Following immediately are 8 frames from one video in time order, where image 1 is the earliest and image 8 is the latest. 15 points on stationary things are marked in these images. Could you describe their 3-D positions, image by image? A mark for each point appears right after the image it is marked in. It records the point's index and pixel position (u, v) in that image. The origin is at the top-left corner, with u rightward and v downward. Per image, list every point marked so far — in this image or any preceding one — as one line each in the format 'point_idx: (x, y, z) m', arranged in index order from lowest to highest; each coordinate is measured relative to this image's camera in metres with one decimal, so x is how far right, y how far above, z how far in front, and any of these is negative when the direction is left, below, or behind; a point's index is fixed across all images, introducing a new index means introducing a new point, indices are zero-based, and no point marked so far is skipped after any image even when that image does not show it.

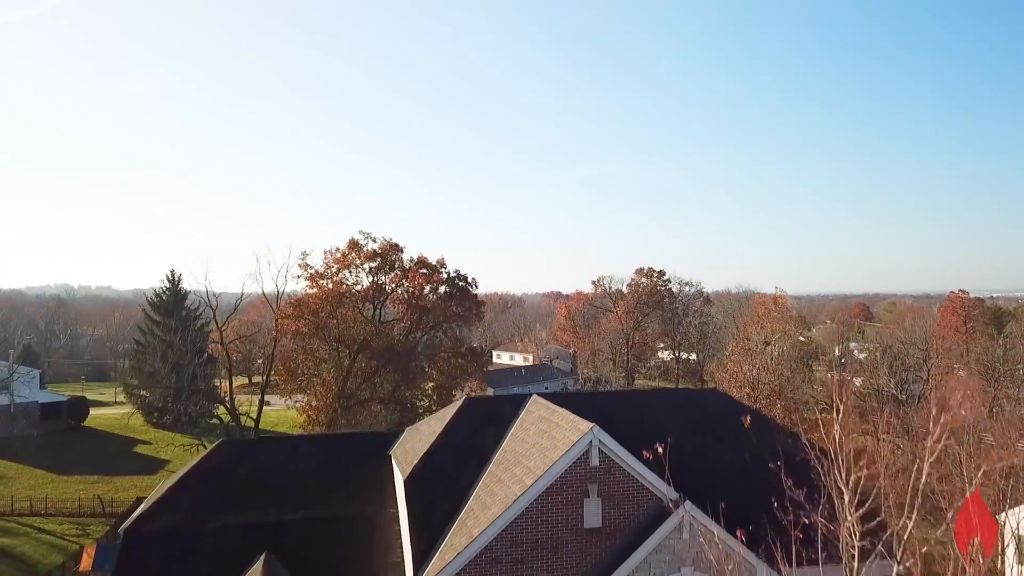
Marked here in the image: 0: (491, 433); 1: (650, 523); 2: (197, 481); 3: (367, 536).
0: (-0.5, -3.9, +16.8) m
1: (+3.0, -5.1, +13.6) m
2: (-8.2, -5.0, +16.4) m
3: (-3.5, -6.1, +15.7) m
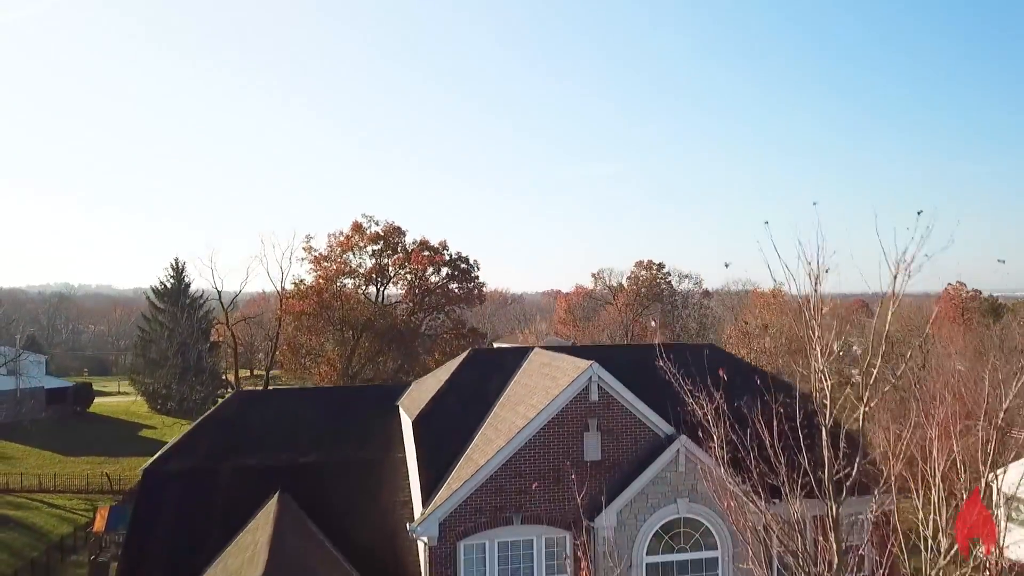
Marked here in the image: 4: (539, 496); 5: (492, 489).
0: (-0.5, -2.6, +17.4) m
1: (+3.0, -3.8, +14.2) m
2: (-8.1, -3.8, +17.0) m
3: (-3.5, -4.9, +16.4) m
4: (+0.5, -4.9, +12.9) m
5: (-0.5, -4.4, +13.7) m
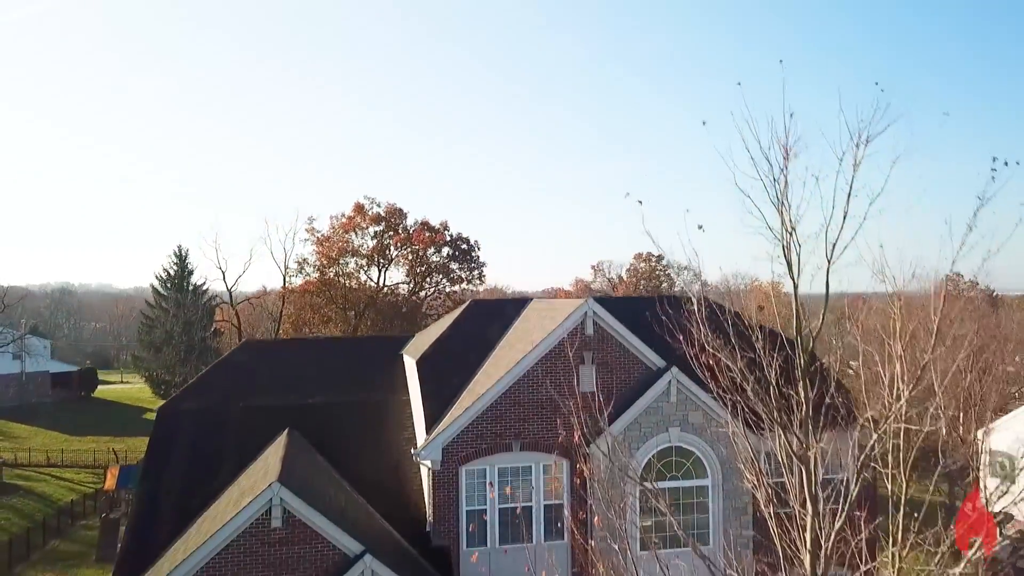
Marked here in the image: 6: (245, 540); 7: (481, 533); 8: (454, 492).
0: (-0.5, -1.2, +18.1) m
1: (+3.0, -2.4, +14.9) m
2: (-8.2, -2.3, +17.7) m
3: (-3.5, -3.5, +17.0) m
4: (+0.5, -3.5, +13.6) m
5: (-0.5, -2.9, +14.4) m
6: (-4.9, -4.6, +11.6) m
7: (-0.7, -5.6, +14.4) m
8: (-1.3, -4.6, +14.3) m
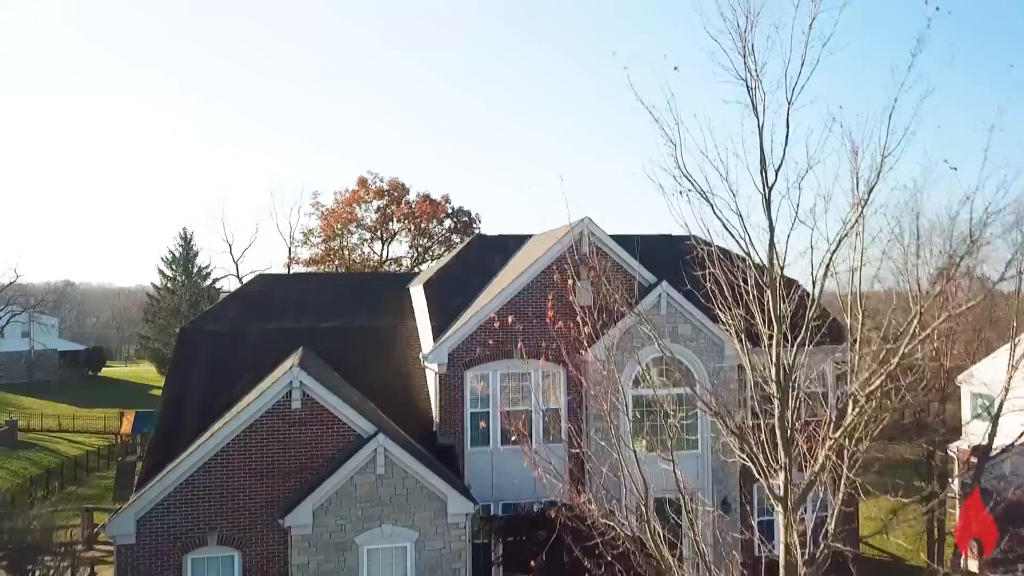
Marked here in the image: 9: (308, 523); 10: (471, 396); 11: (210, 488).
0: (-0.5, +0.8, +19.1) m
1: (+3.0, -0.3, +15.9) m
2: (-8.1, -0.3, +18.7) m
3: (-3.5, -1.4, +18.1) m
4: (+0.5, -1.4, +14.6) m
5: (-0.5, -0.9, +15.4) m
6: (-4.9, -2.6, +12.6) m
7: (-0.7, -3.5, +15.4) m
8: (-1.3, -2.6, +15.3) m
9: (-4.0, -4.6, +12.3) m
10: (-1.0, -2.6, +15.4) m
11: (-5.9, -3.9, +12.4) m
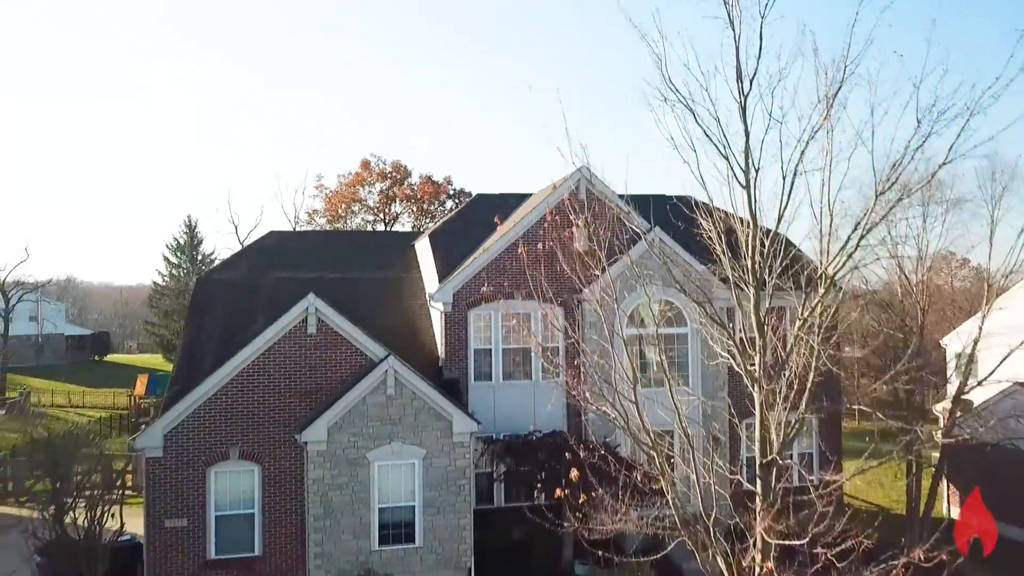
0: (-0.4, +2.3, +20.0) m
1: (+3.1, +1.1, +16.8) m
2: (-8.1, +1.1, +19.6) m
3: (-3.4, 0.0, +19.0) m
4: (+0.6, 0.0, +15.5) m
5: (-0.4, +0.5, +16.3) m
6: (-4.9, -1.2, +13.5) m
7: (-0.6, -2.1, +16.3) m
8: (-1.3, -1.1, +16.2) m
9: (-4.0, -3.2, +13.2) m
10: (-1.0, -1.2, +16.3) m
11: (-5.9, -2.5, +13.3) m
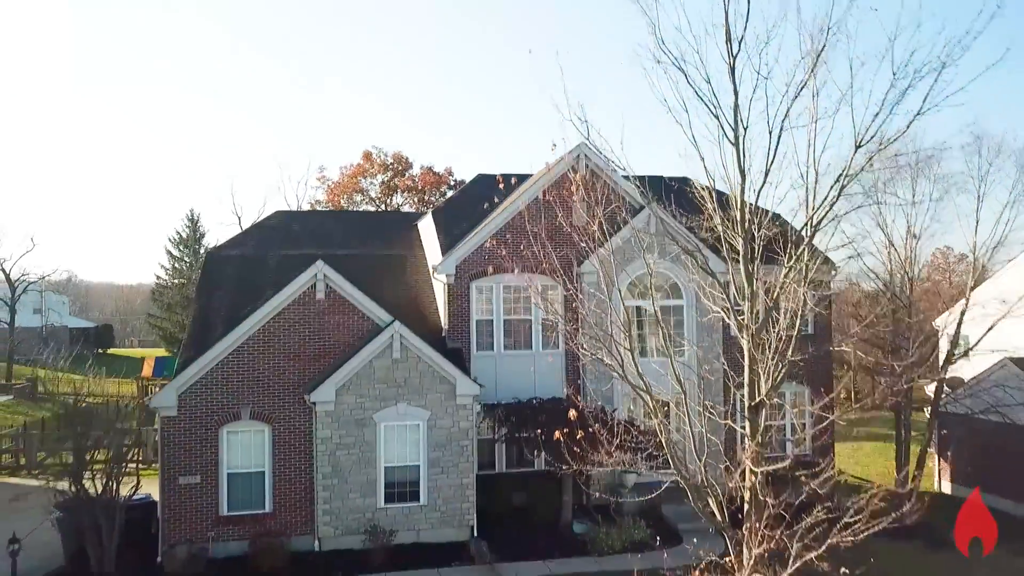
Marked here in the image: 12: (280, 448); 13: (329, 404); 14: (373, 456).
0: (-0.4, +3.0, +20.5) m
1: (+3.1, +1.8, +17.3) m
2: (-8.1, +1.9, +20.1) m
3: (-3.4, +0.7, +19.5) m
4: (+0.6, +0.7, +16.0) m
5: (-0.4, +1.3, +16.8) m
6: (-4.8, -0.4, +14.0) m
7: (-0.6, -1.4, +16.8) m
8: (-1.2, -0.4, +16.7) m
9: (-3.9, -2.4, +13.7) m
10: (-1.0, -0.4, +16.8) m
11: (-5.9, -1.7, +13.8) m
12: (-5.1, -3.5, +13.9) m
13: (-4.0, -2.5, +13.7) m
14: (-3.1, -3.7, +13.9) m
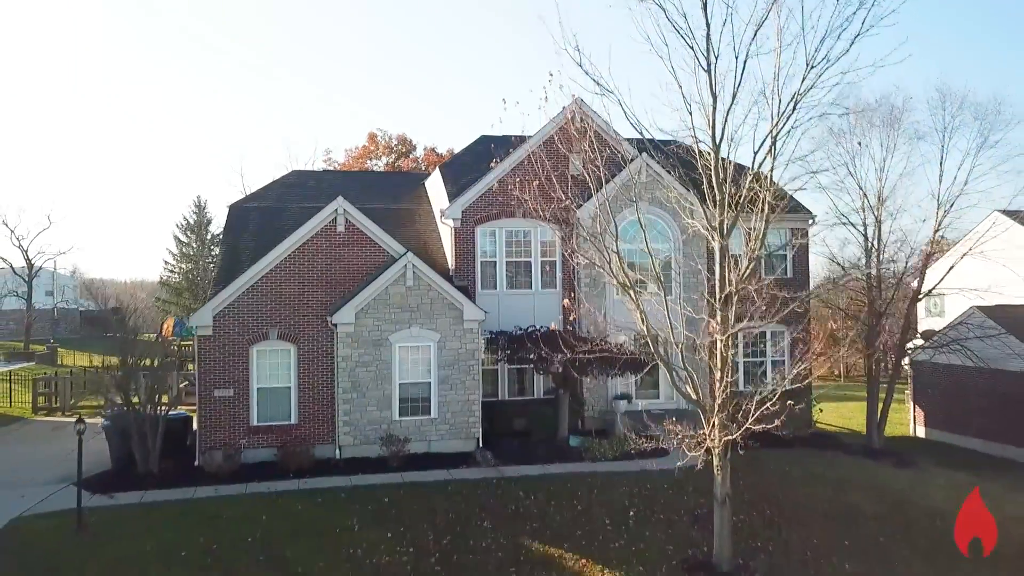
0: (-0.4, +4.7, +22.0) m
1: (+3.1, +3.5, +18.8) m
2: (-8.0, +3.5, +21.6) m
3: (-3.3, +2.4, +20.9) m
4: (+0.6, +2.4, +17.5) m
5: (-0.3, +2.9, +18.3) m
6: (-4.8, +1.2, +15.5) m
7: (-0.6, +0.3, +18.3) m
8: (-1.2, +1.2, +18.2) m
9: (-3.9, -0.8, +15.2) m
10: (-0.9, +1.2, +18.3) m
11: (-5.8, -0.1, +15.2) m
12: (-5.1, -1.9, +15.4) m
13: (-3.9, -0.9, +15.2) m
14: (-3.0, -2.1, +15.4) m
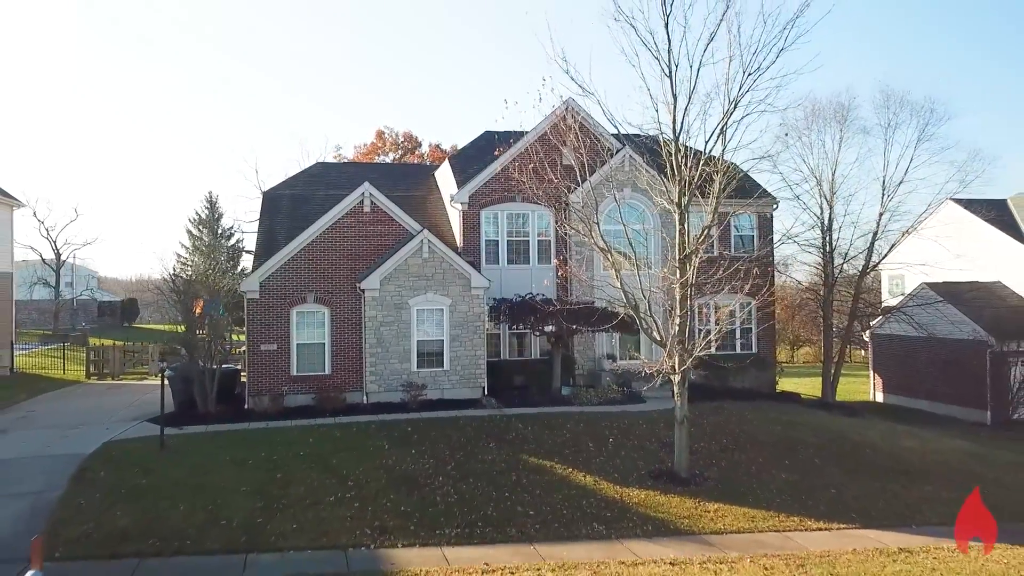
0: (-0.3, +5.5, +24.8) m
1: (+3.2, +4.3, +21.6) m
2: (-8.0, +4.3, +24.4) m
3: (-3.3, +3.2, +23.7) m
4: (+0.6, +3.2, +20.2) m
5: (-0.3, +3.7, +21.1) m
6: (-4.8, +2.0, +18.3) m
7: (-0.6, +1.1, +21.1) m
8: (-1.2, +2.1, +21.0) m
9: (-3.9, 0.0, +18.0) m
10: (-0.9, +2.0, +21.1) m
11: (-5.8, +0.7, +18.0) m
12: (-5.0, -1.1, +18.2) m
13: (-3.9, -0.1, +18.0) m
14: (-3.0, -1.2, +18.2) m
